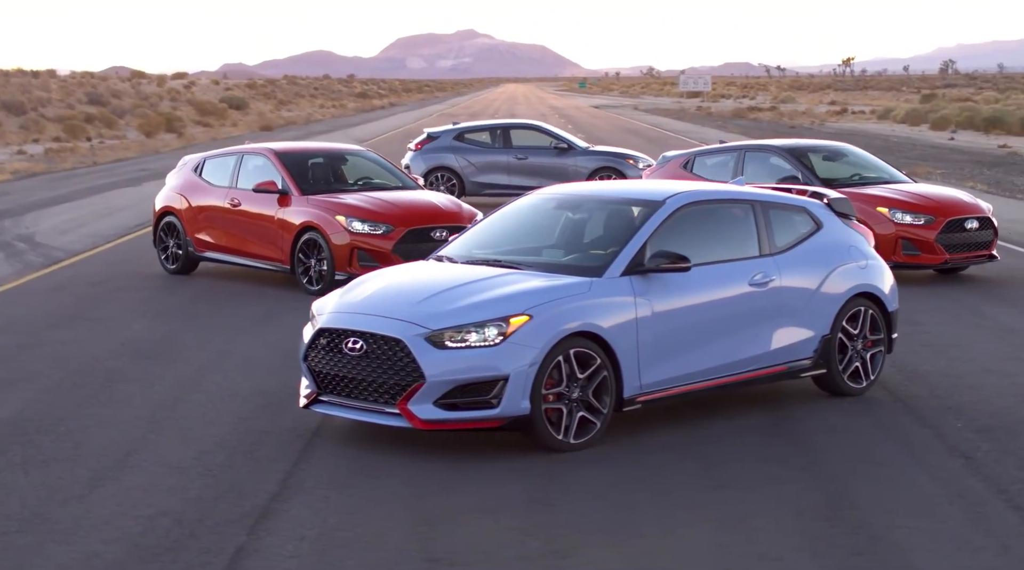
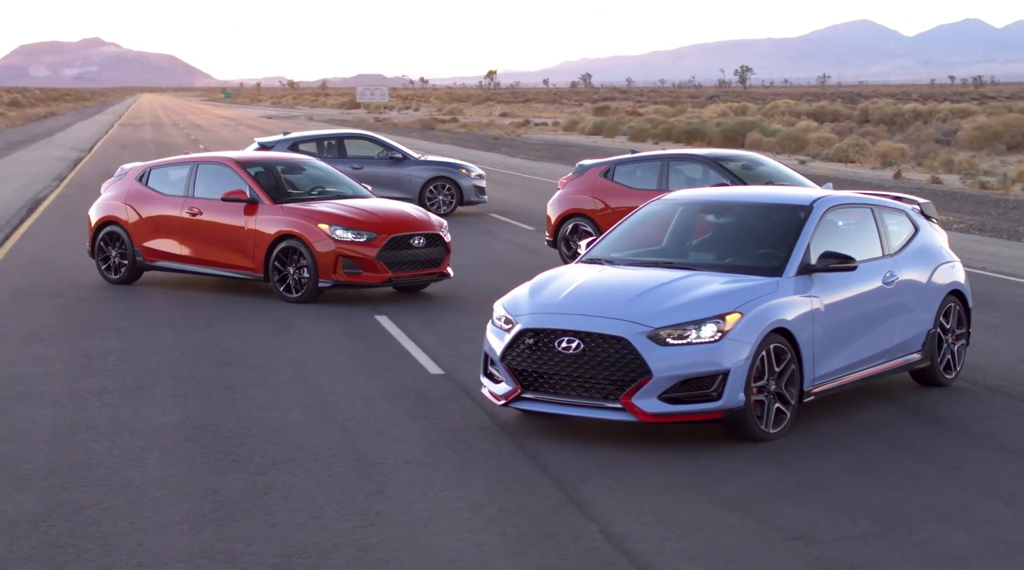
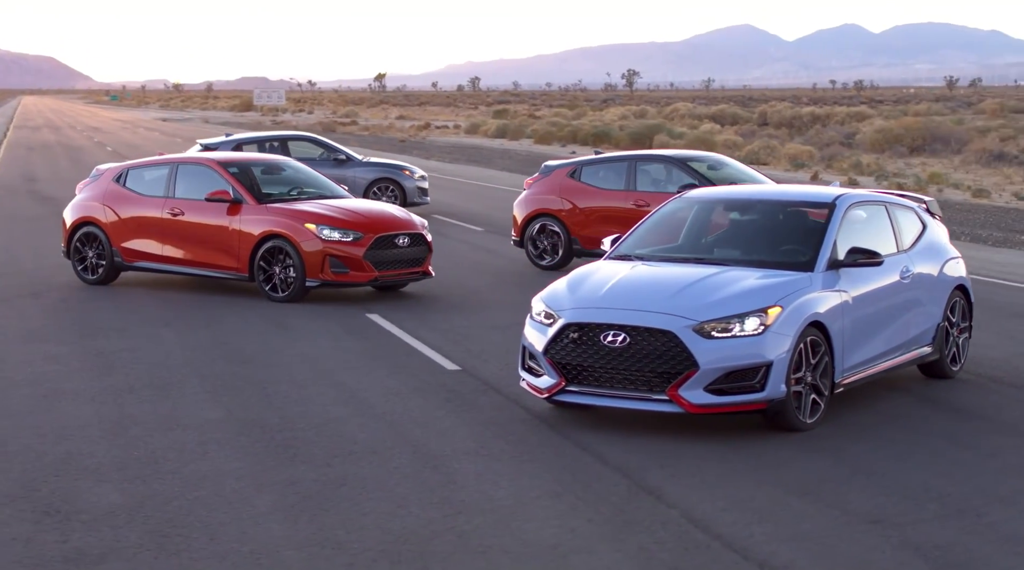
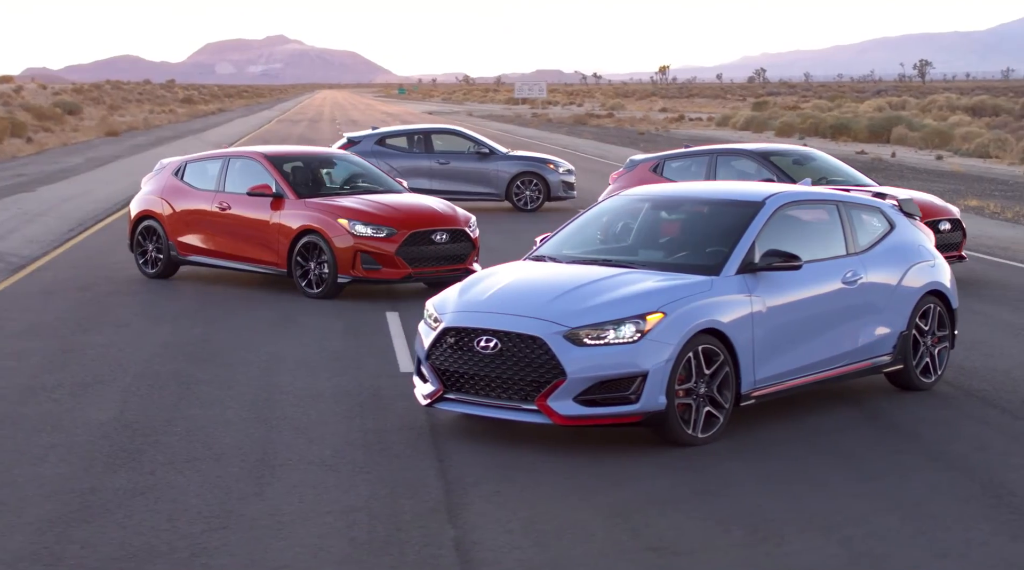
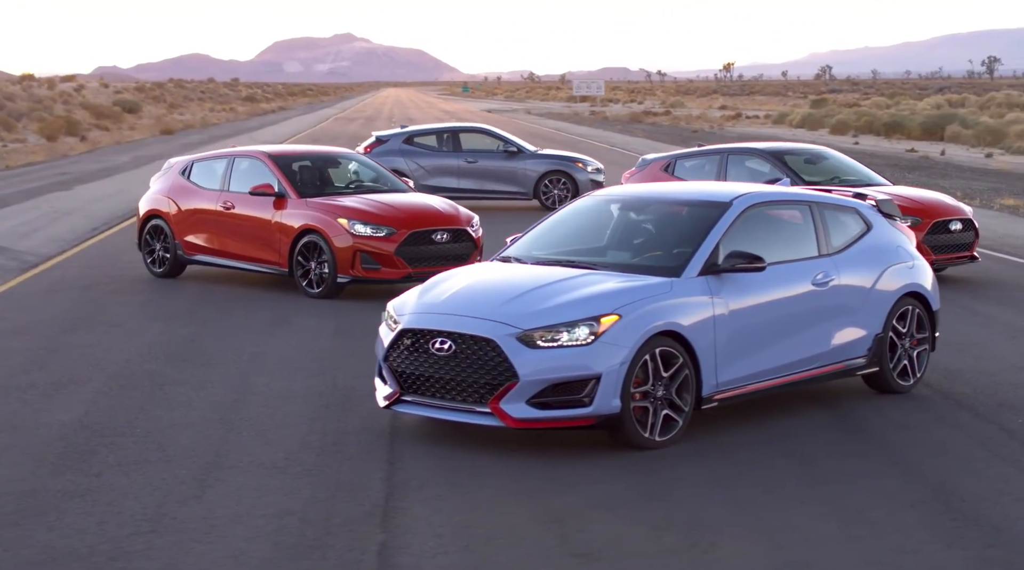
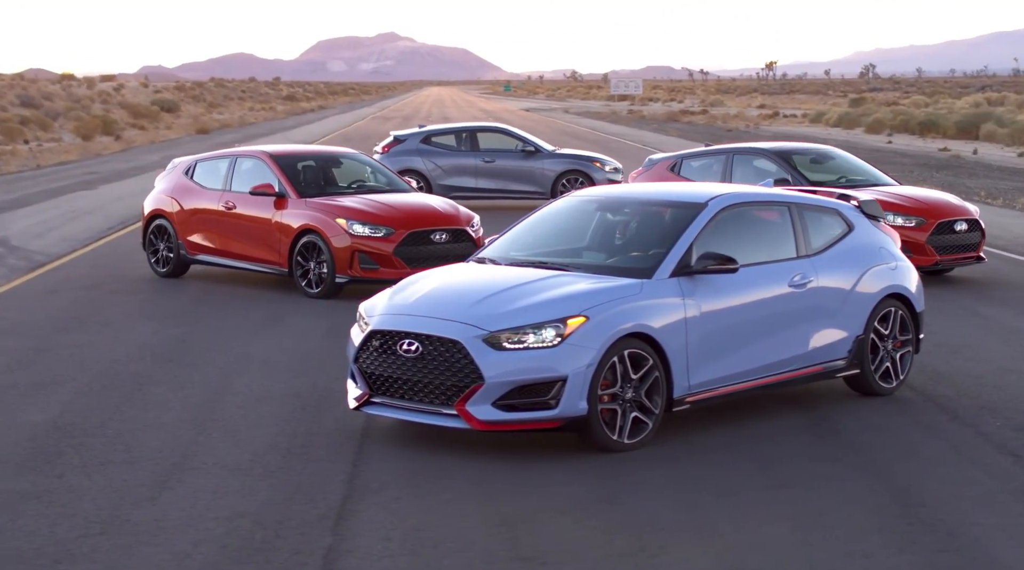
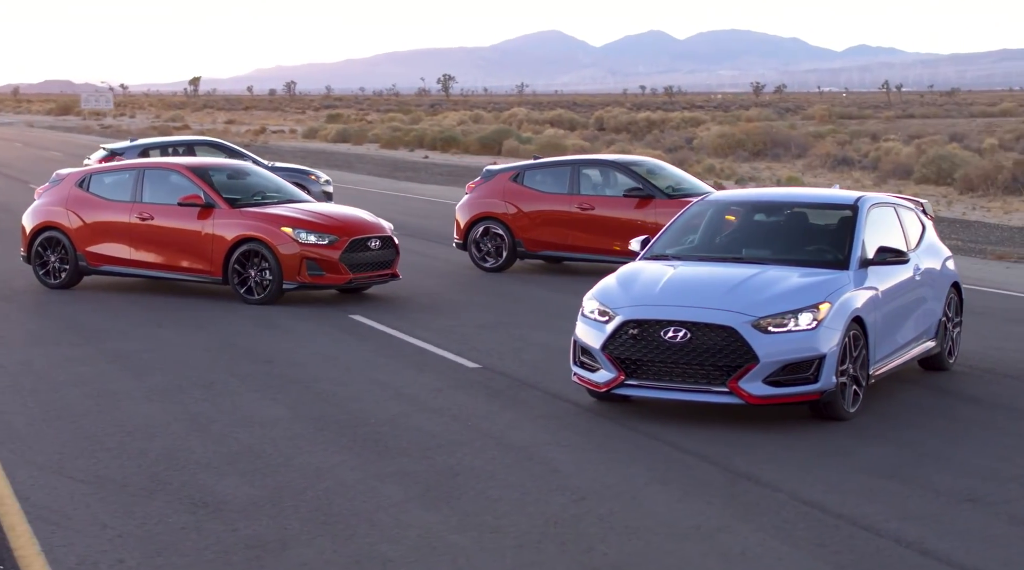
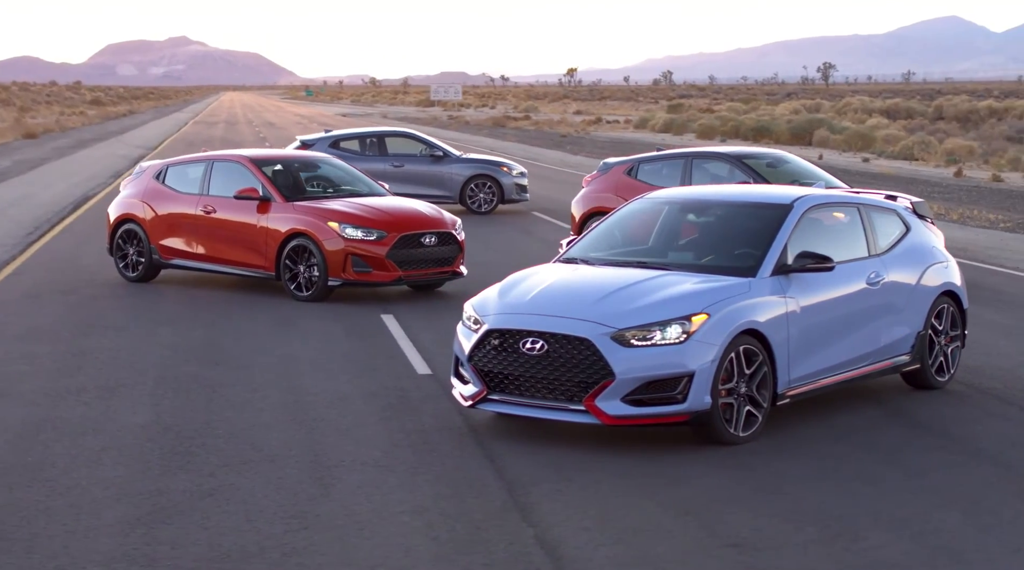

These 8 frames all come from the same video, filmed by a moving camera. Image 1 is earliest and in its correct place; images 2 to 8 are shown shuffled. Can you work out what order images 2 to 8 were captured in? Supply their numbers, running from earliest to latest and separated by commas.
6, 5, 4, 8, 2, 3, 7
